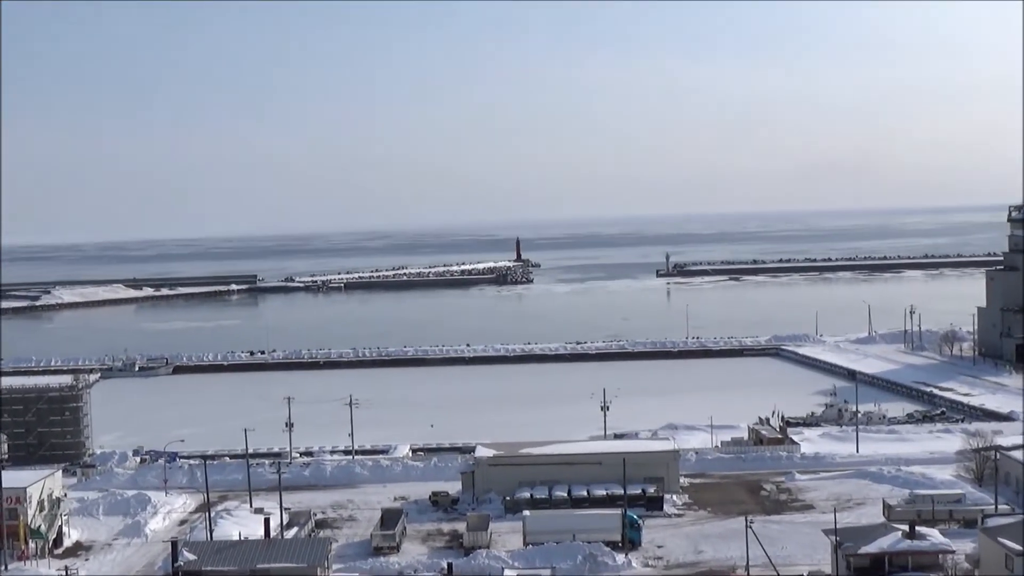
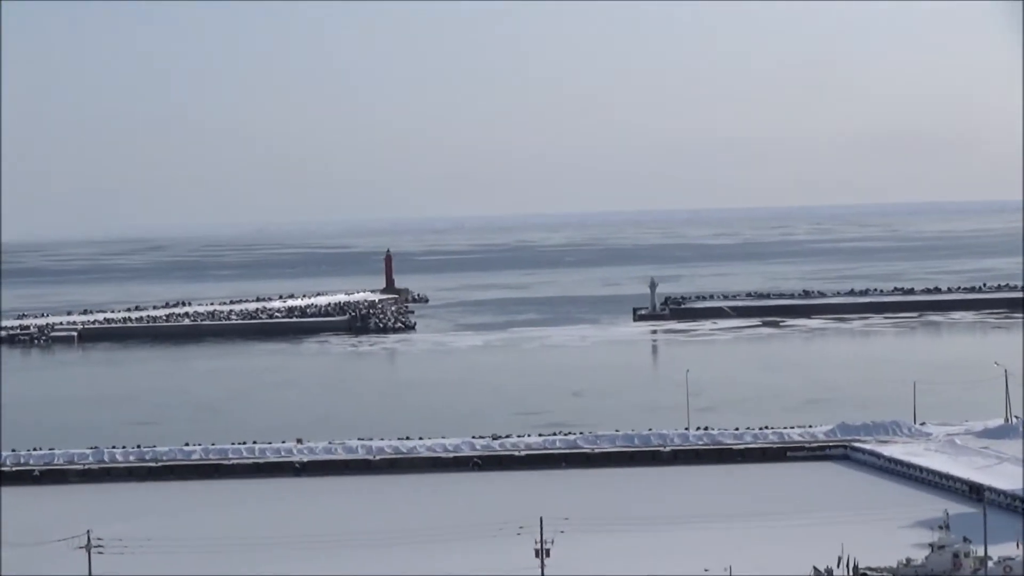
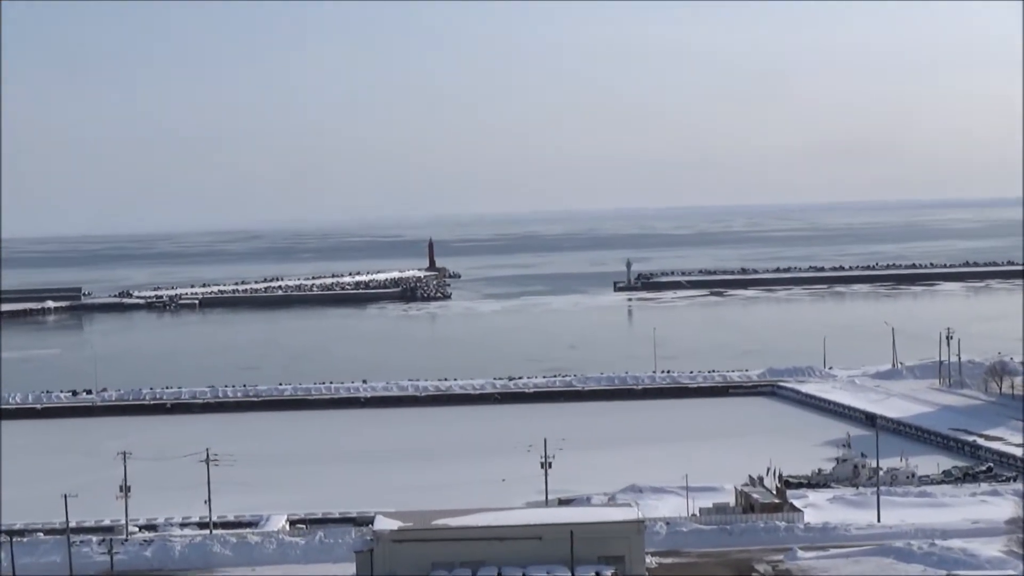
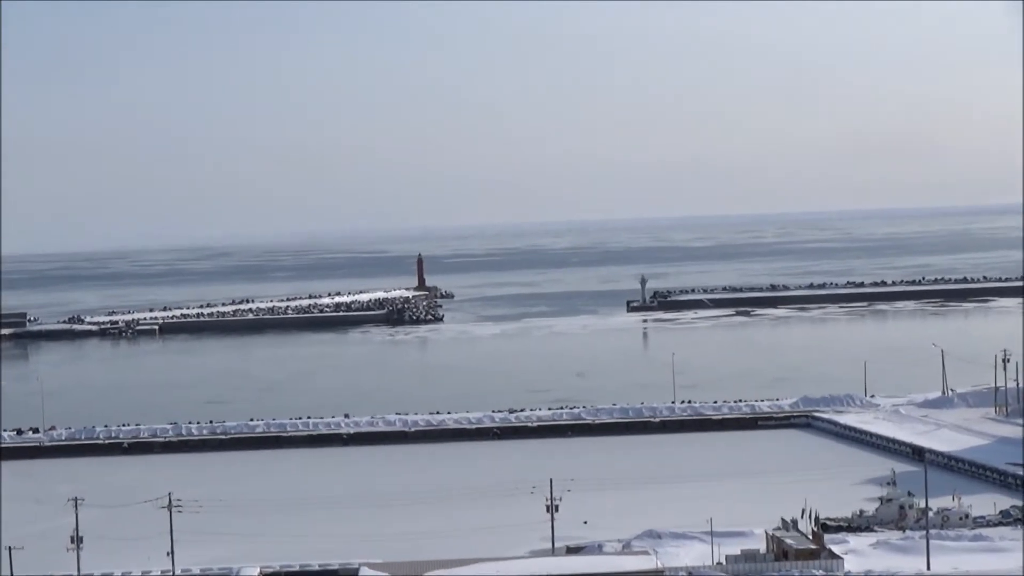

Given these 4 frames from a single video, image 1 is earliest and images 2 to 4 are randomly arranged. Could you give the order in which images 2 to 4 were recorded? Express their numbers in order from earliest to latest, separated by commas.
3, 4, 2
